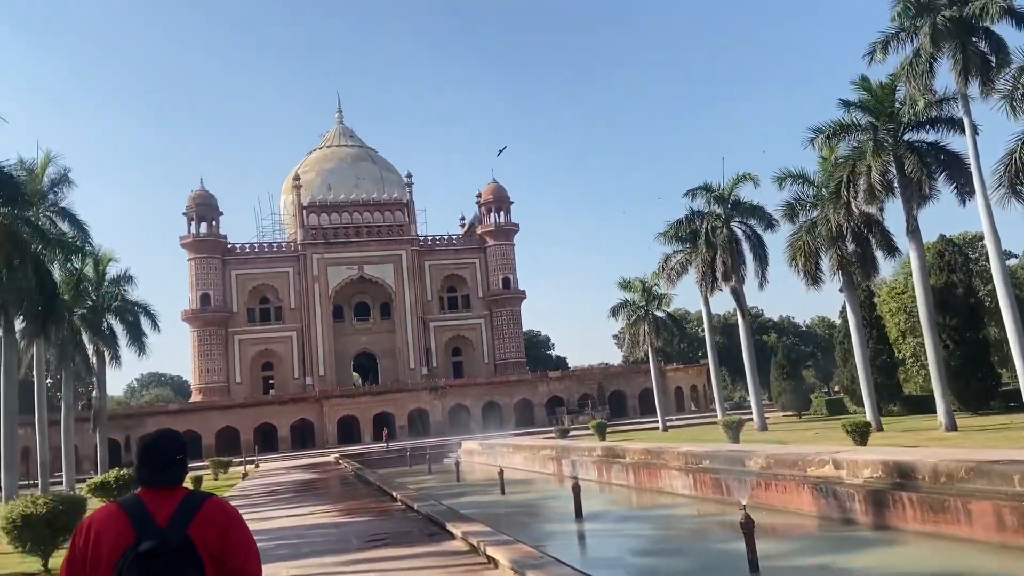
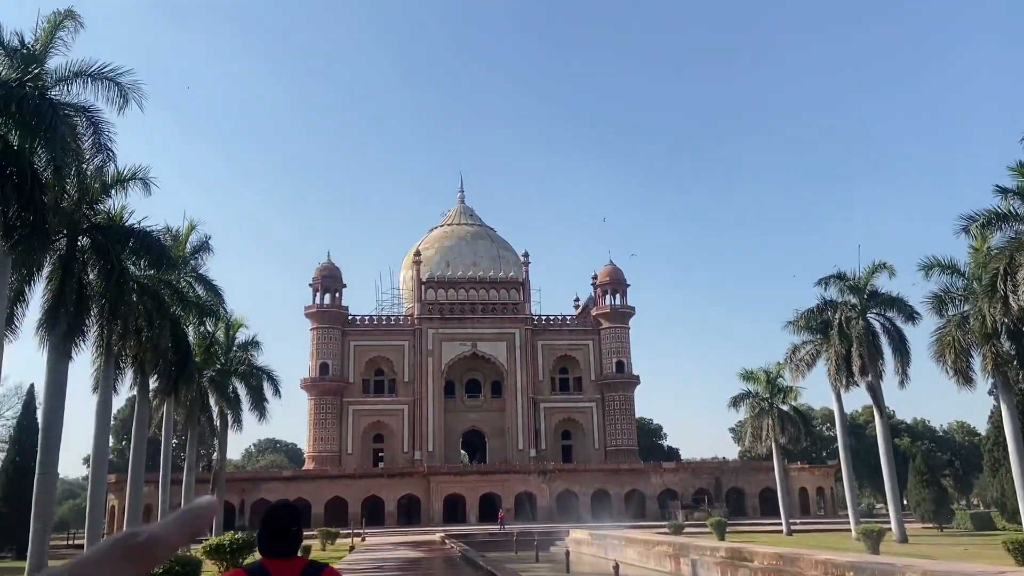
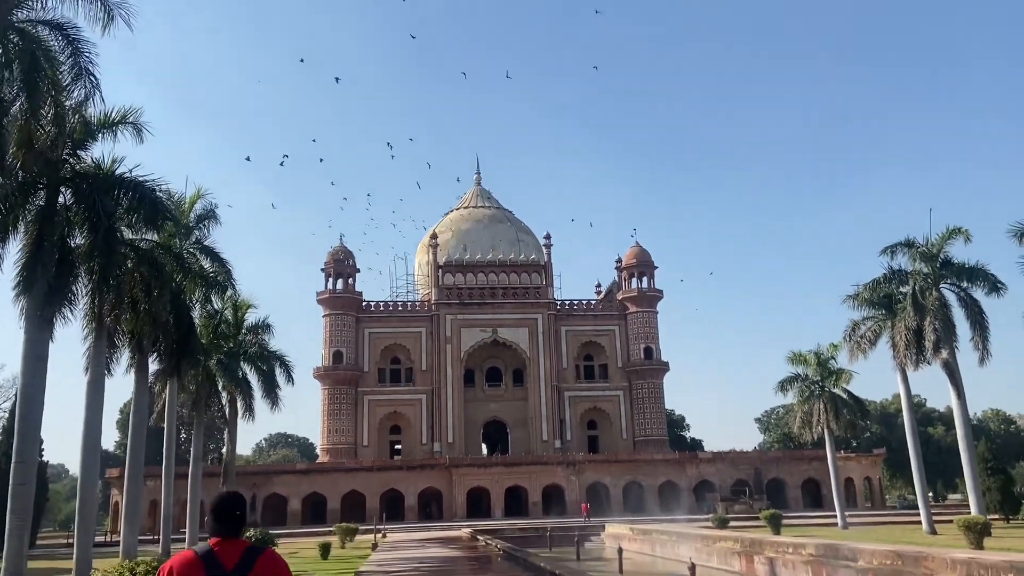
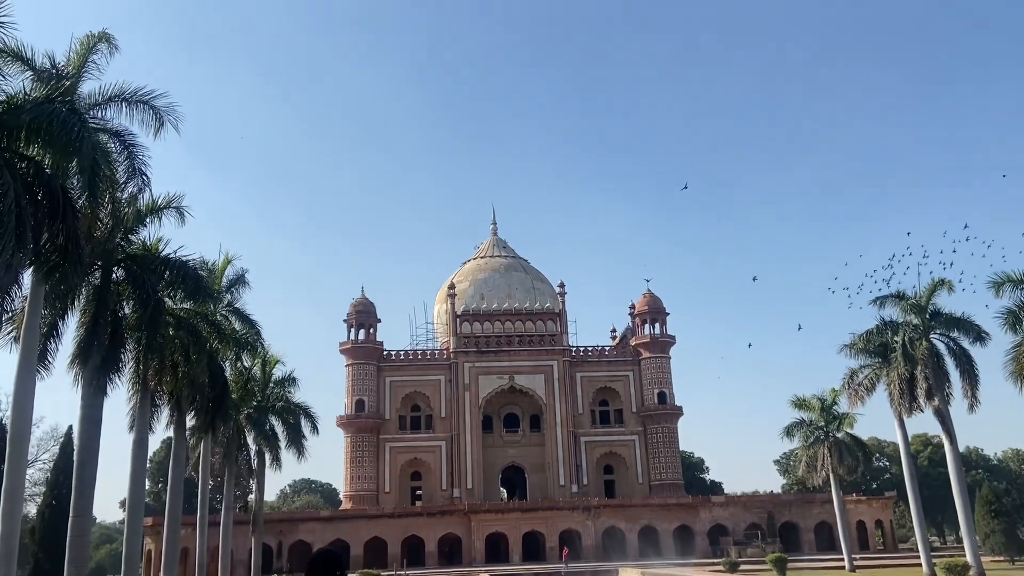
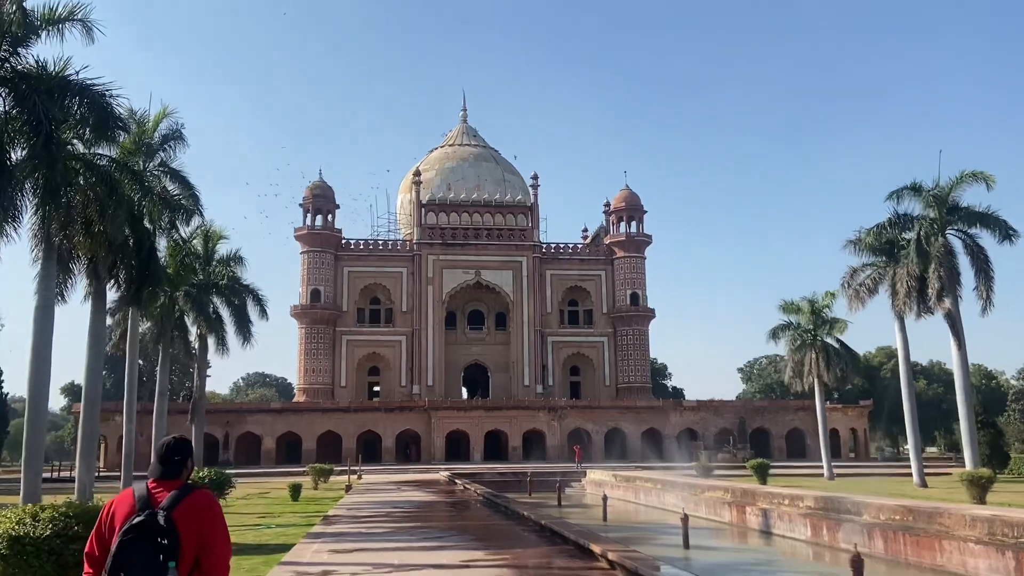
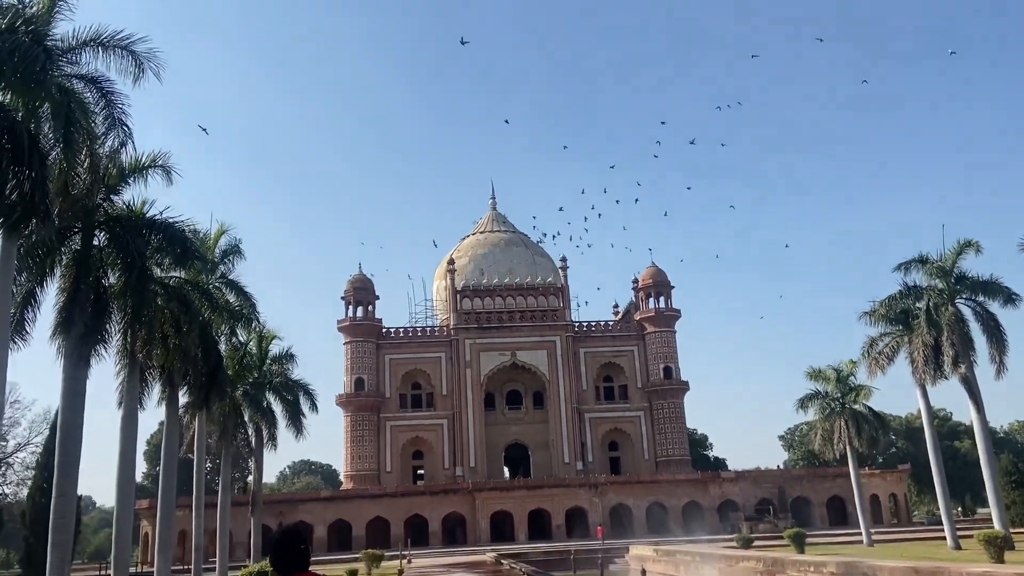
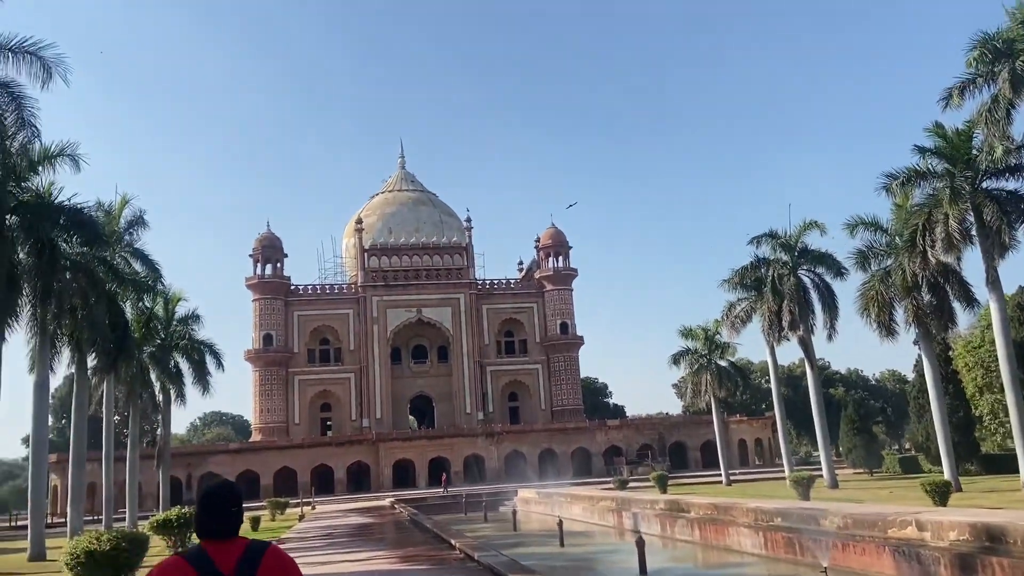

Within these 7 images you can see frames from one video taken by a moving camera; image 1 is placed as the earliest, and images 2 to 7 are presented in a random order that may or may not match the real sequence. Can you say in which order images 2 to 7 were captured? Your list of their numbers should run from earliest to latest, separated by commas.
7, 2, 4, 6, 3, 5
